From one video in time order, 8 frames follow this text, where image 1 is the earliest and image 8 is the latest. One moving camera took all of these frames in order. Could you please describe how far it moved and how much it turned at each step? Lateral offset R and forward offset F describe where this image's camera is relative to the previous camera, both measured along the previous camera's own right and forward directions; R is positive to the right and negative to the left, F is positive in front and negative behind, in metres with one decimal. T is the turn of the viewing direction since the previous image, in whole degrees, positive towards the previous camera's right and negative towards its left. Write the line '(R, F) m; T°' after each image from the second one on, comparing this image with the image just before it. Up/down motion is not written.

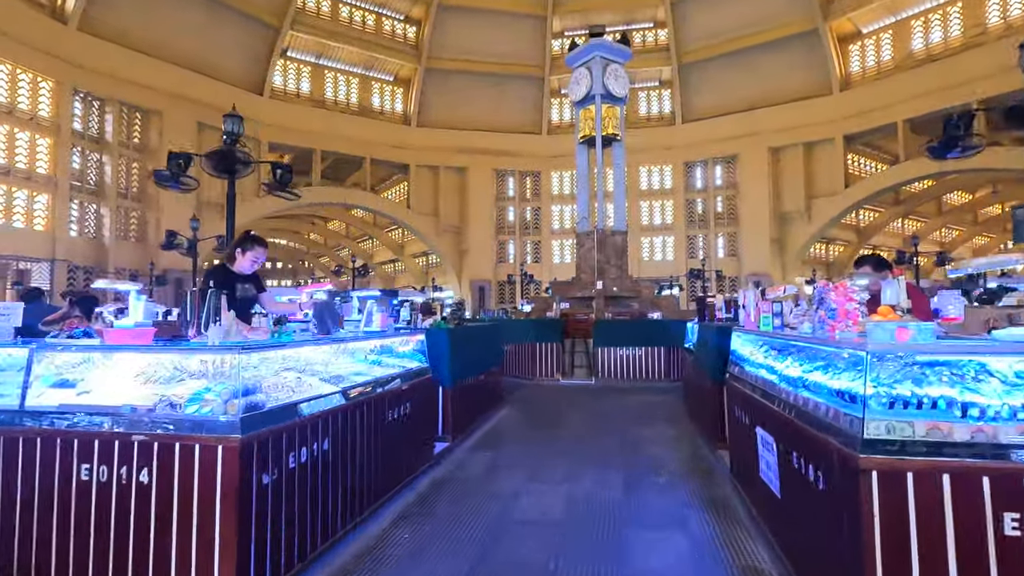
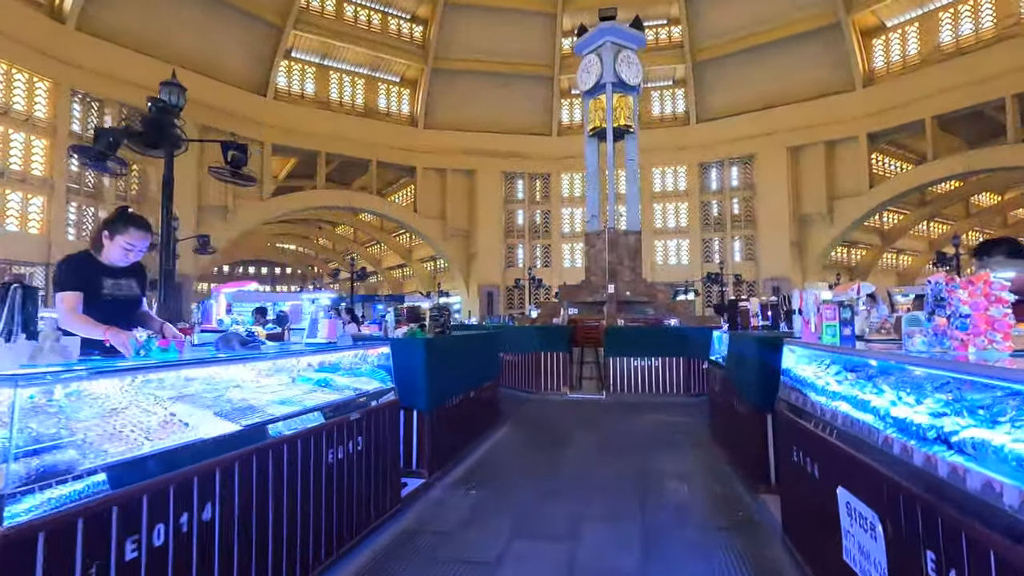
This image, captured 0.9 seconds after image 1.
(+0.1, +0.6) m; -1°
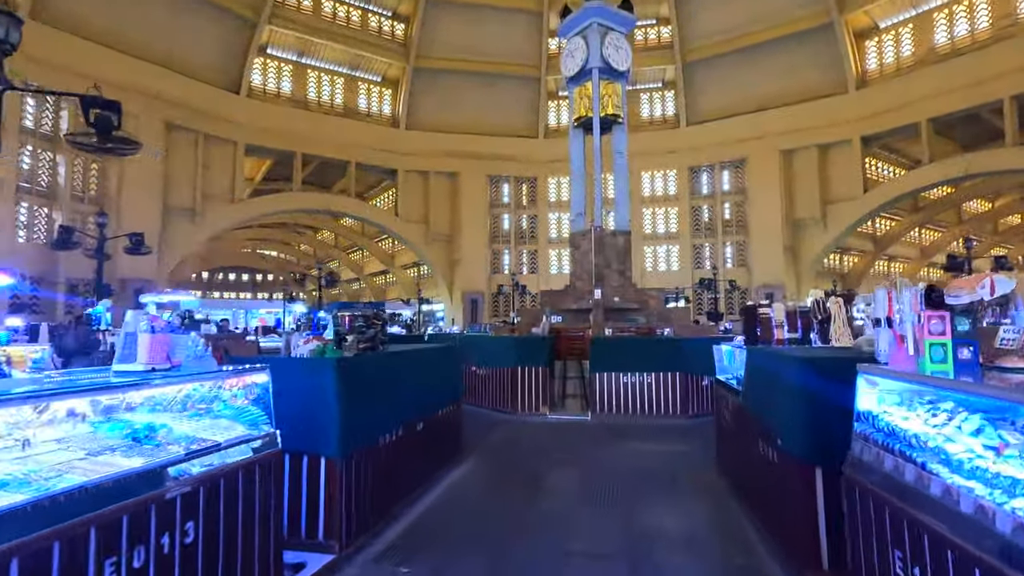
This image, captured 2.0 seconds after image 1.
(+0.2, +0.7) m; +1°
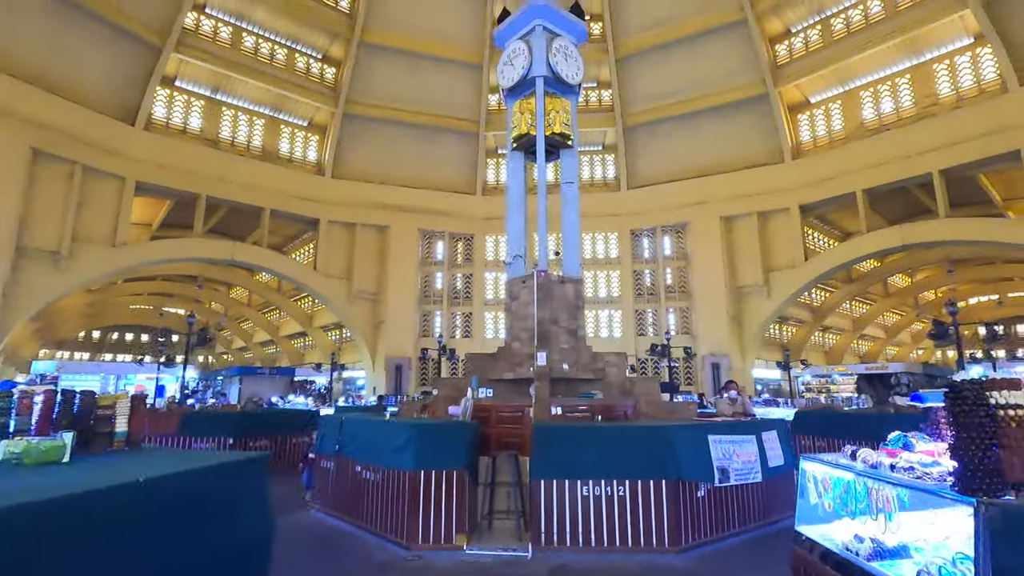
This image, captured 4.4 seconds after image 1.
(+0.2, +1.7) m; +7°
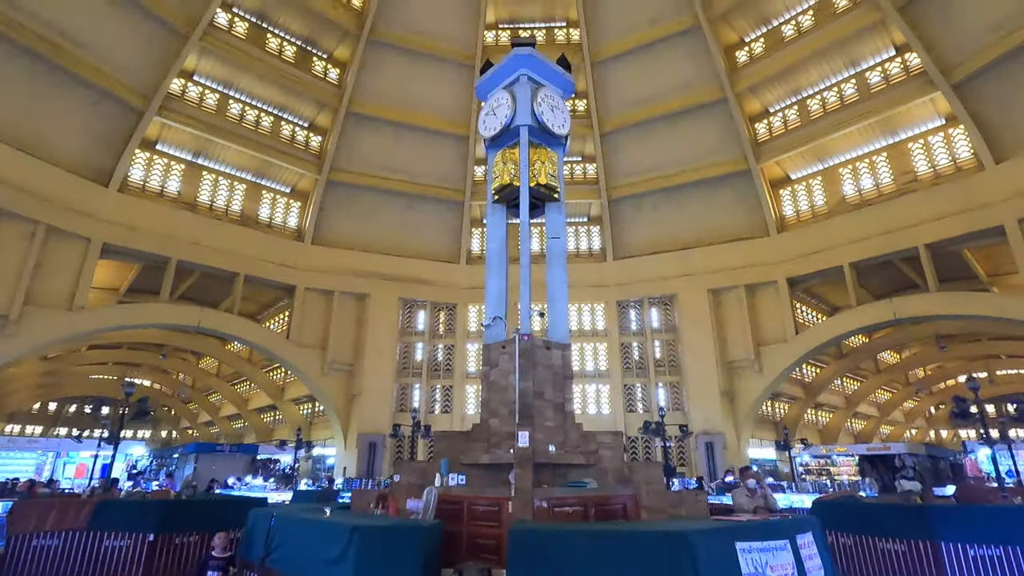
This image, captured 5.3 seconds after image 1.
(+0.1, +0.6) m; +2°
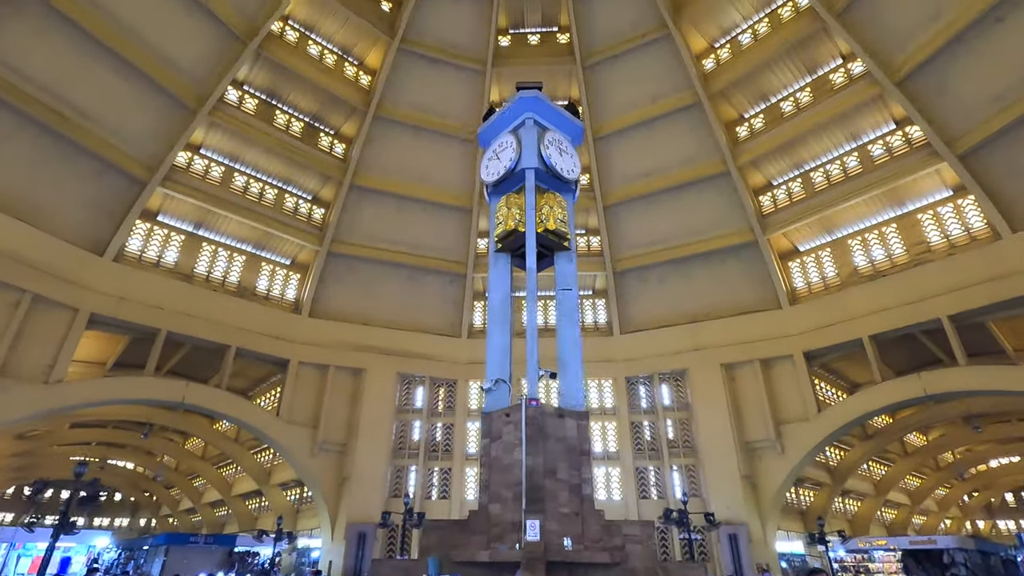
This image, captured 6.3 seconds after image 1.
(0.0, +0.6) m; 0°
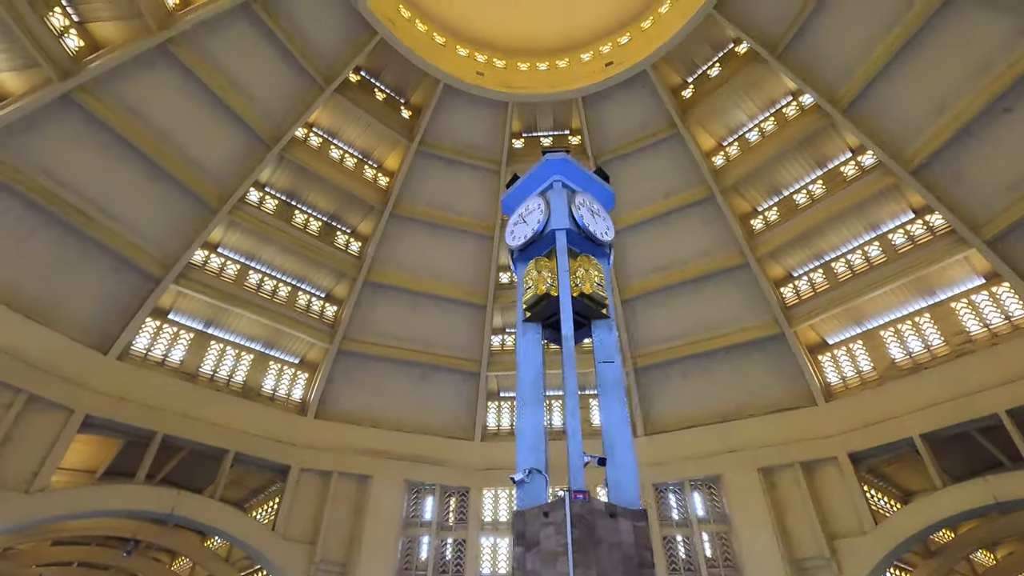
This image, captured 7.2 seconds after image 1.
(-0.2, +0.6) m; -1°
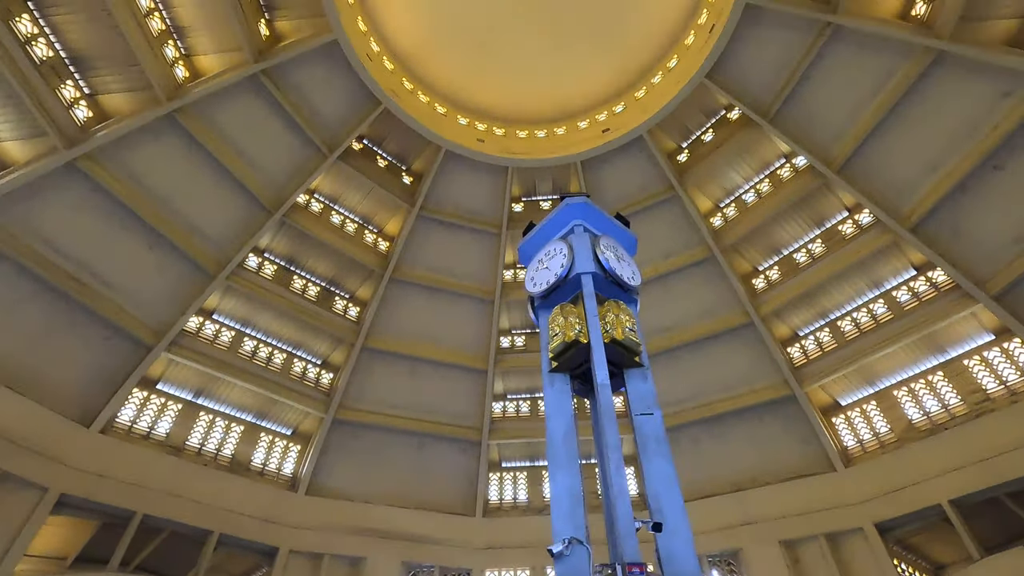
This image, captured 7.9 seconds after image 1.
(-0.2, +0.3) m; +1°
